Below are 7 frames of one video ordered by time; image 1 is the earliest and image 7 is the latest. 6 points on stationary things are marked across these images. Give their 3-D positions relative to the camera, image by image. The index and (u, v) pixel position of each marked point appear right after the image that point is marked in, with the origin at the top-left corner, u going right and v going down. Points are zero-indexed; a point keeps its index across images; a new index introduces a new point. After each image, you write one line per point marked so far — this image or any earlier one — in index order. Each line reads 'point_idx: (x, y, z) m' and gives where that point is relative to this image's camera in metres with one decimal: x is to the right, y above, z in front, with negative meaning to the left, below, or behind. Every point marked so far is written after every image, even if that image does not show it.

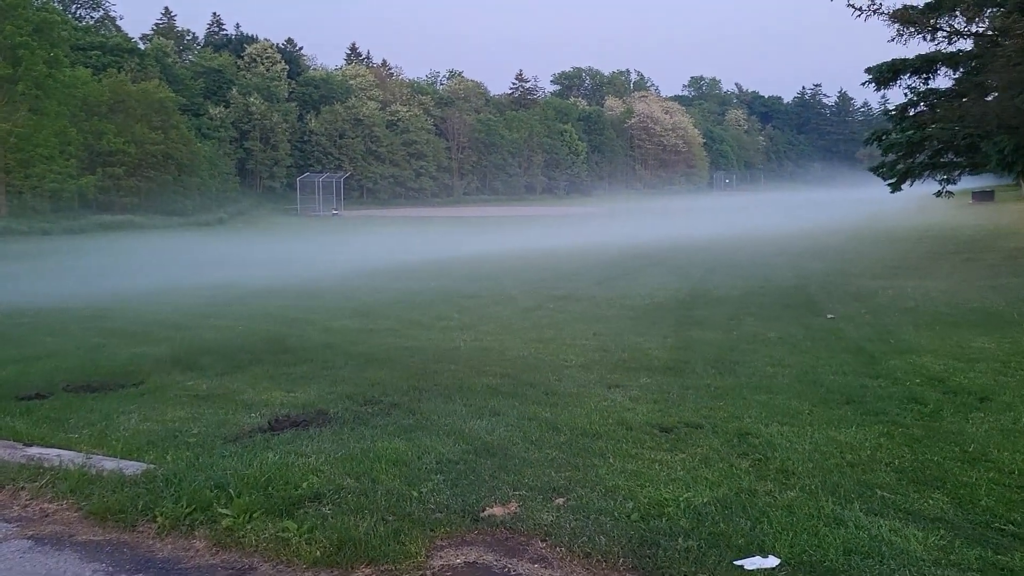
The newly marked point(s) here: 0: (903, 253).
0: (+7.2, +0.7, +18.1) m
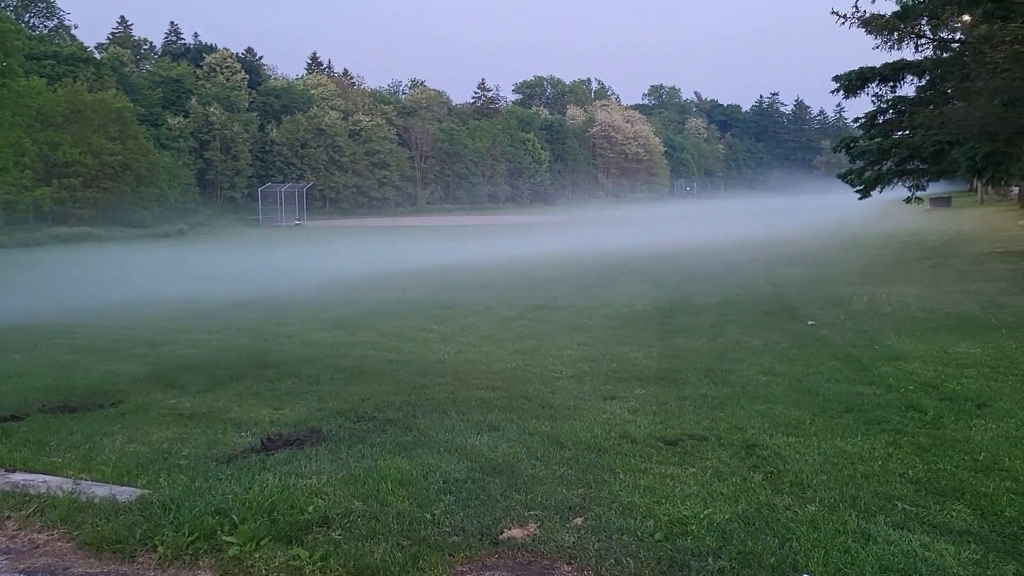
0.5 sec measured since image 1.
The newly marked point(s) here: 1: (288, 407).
0: (+6.7, +0.6, +18.2) m
1: (-1.4, -0.7, +6.0) m
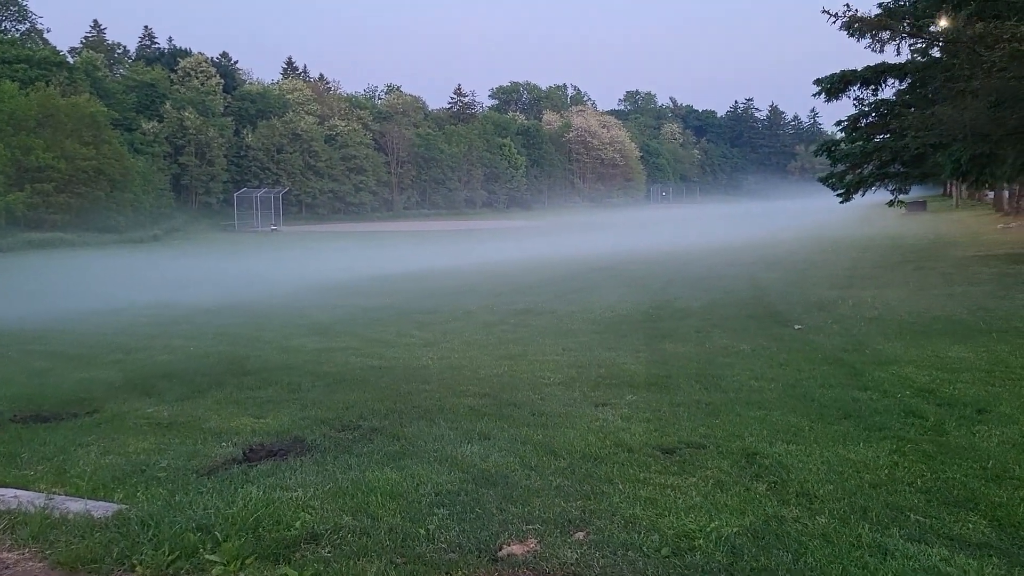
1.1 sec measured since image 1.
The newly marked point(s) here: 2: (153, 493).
0: (+6.3, +0.5, +18.2) m
1: (-1.4, -0.8, +5.8) m
2: (-1.5, -0.8, +4.0) m
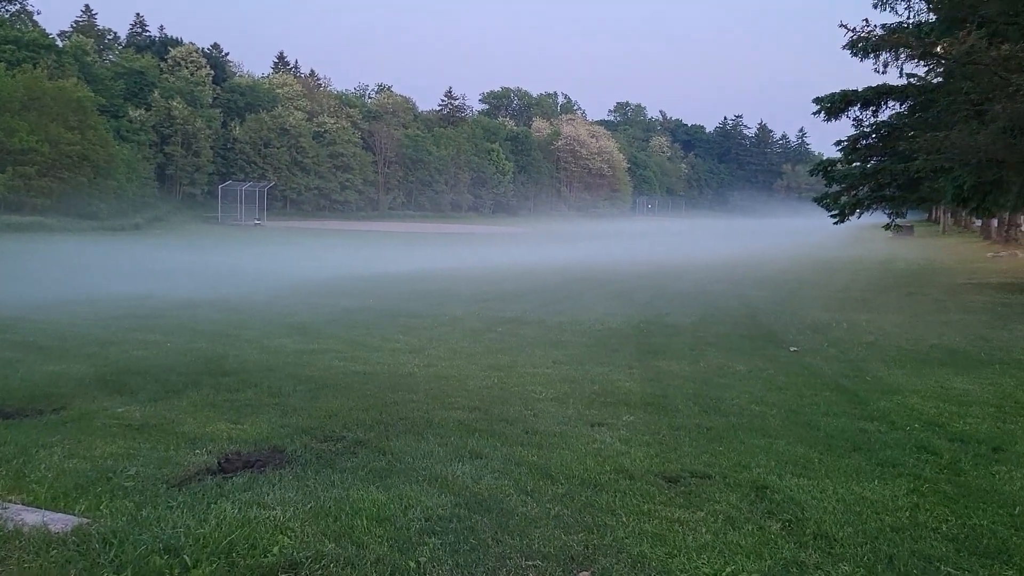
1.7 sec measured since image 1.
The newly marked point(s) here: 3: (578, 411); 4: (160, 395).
0: (+6.1, +0.1, +18.0) m
1: (-1.5, -0.7, +5.5) m
2: (-1.5, -0.8, +3.7) m
3: (+0.4, -0.8, +6.2) m
4: (-2.2, -0.7, +6.2) m
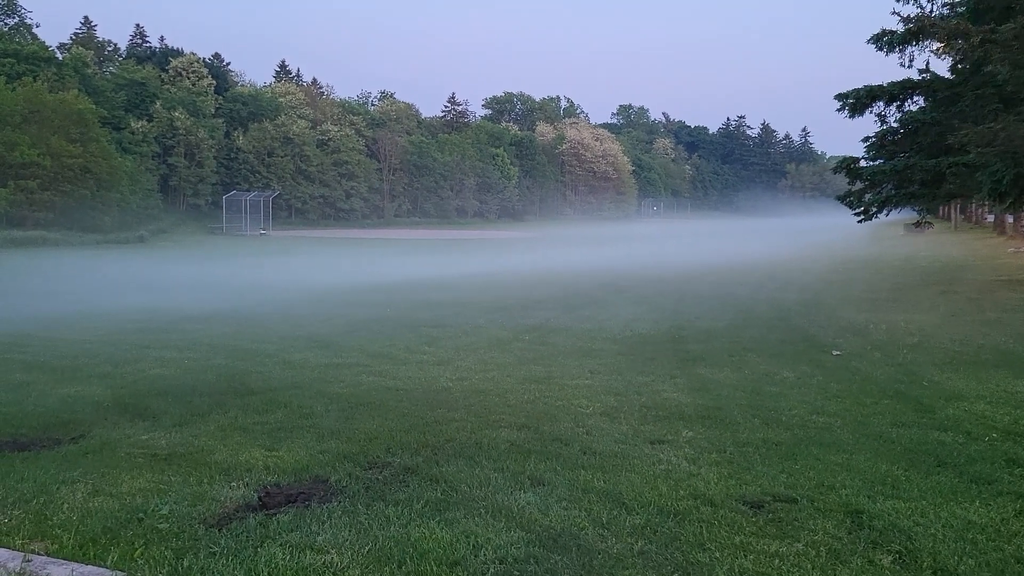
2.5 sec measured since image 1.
0: (+6.4, +0.1, +17.6) m
1: (-1.2, -0.8, +5.1) m
2: (-1.2, -0.9, +3.3) m
3: (+0.7, -0.8, +5.8) m
4: (-1.9, -0.8, +5.9) m
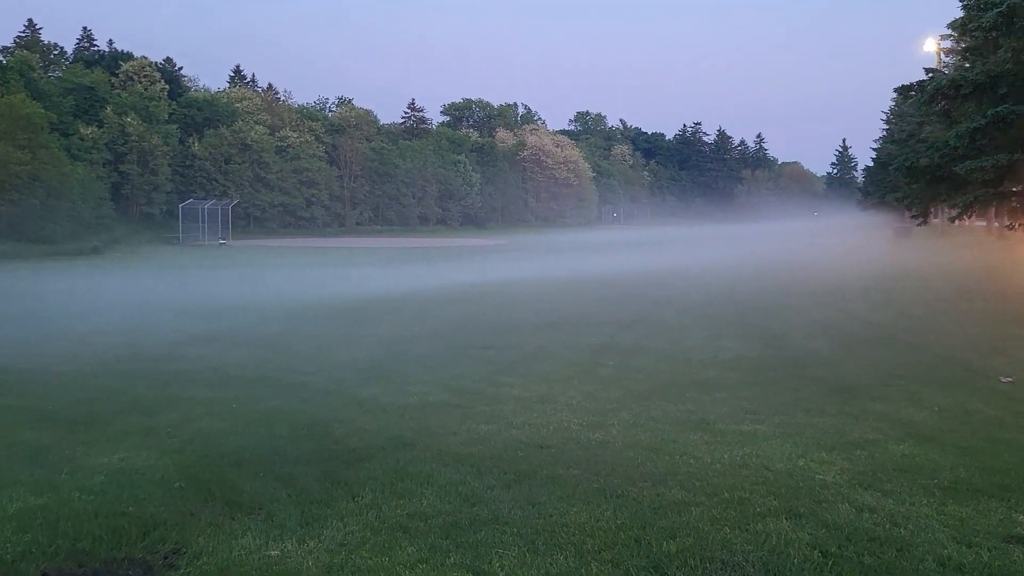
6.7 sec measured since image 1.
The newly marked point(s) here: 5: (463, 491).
0: (+6.9, -0.1, +16.2) m
1: (-0.1, -0.9, +3.3) m
2: (0.0, -1.0, +1.6) m
3: (+1.8, -0.9, +4.1) m
4: (-0.9, -0.9, +4.1) m
5: (-0.2, -0.9, +4.4) m
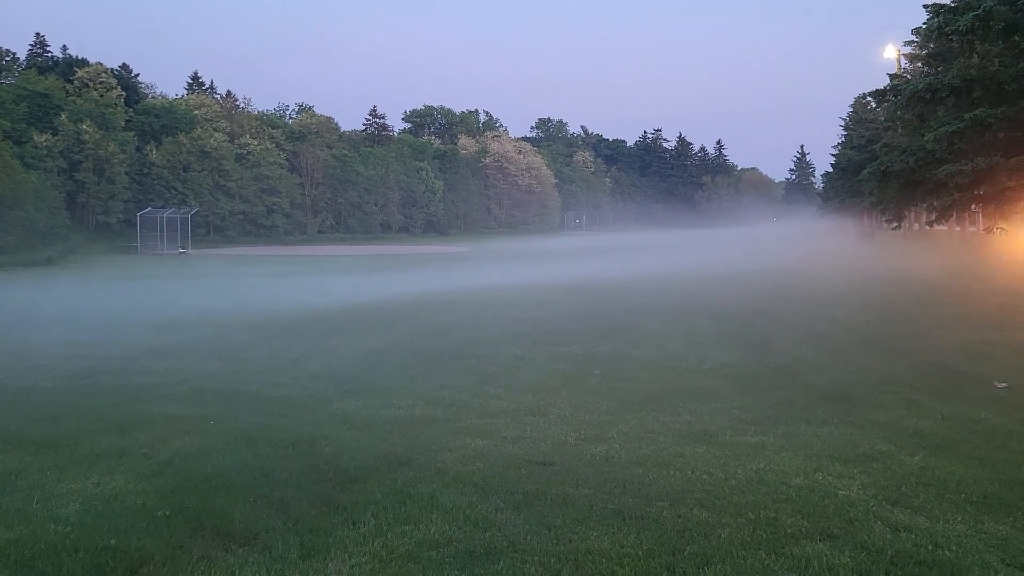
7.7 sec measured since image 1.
0: (+6.5, -0.1, +16.2) m
1: (0.0, -1.0, +3.1) m
2: (+0.2, -1.0, +1.3) m
3: (+1.9, -1.0, +3.9) m
4: (-0.8, -1.0, +3.8) m
5: (-0.2, -1.0, +4.1) m
